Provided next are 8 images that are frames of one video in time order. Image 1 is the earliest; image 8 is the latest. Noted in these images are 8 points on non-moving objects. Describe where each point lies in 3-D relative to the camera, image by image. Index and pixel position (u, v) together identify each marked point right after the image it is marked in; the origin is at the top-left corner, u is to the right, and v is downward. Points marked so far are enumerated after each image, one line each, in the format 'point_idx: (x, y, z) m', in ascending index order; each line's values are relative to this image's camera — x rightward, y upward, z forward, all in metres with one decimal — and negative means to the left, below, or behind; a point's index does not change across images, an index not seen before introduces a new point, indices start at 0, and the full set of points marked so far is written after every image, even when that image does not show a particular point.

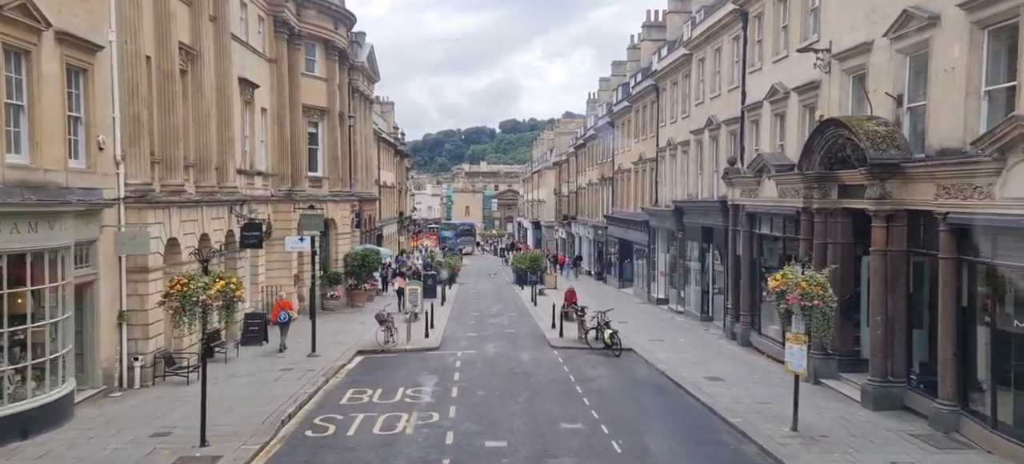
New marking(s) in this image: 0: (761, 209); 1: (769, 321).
0: (+6.5, +0.6, +19.6) m
1: (+6.8, -2.3, +19.7) m
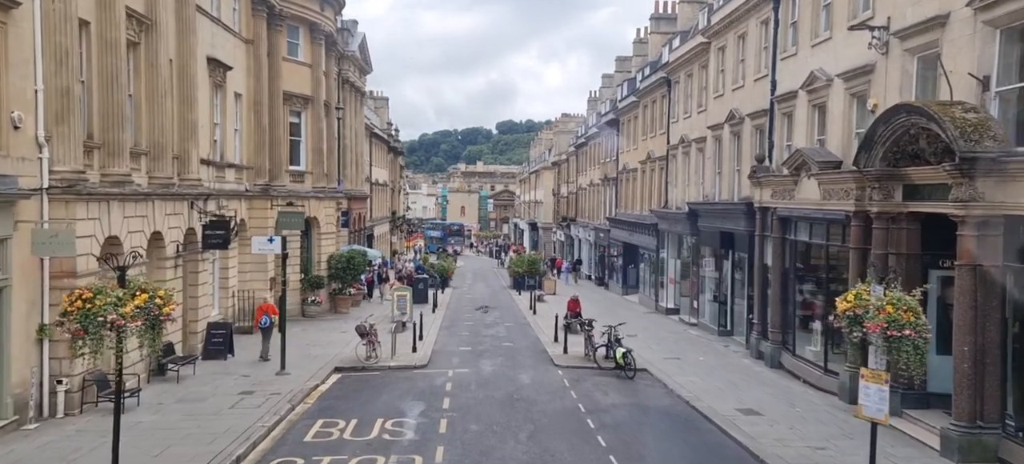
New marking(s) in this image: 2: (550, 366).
0: (+6.6, +0.4, +17.1) m
1: (+6.7, -2.5, +17.2) m
2: (+1.0, -3.4, +19.0) m
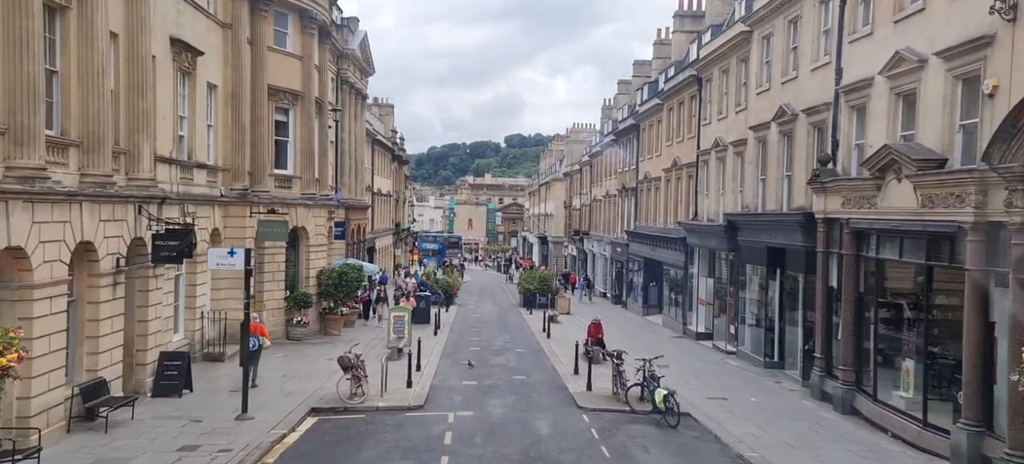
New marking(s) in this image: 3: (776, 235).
0: (+6.9, +0.1, +13.8) m
1: (+7.0, -2.8, +13.8) m
2: (+1.3, -3.7, +15.7) m
3: (+7.0, -0.1, +20.0) m
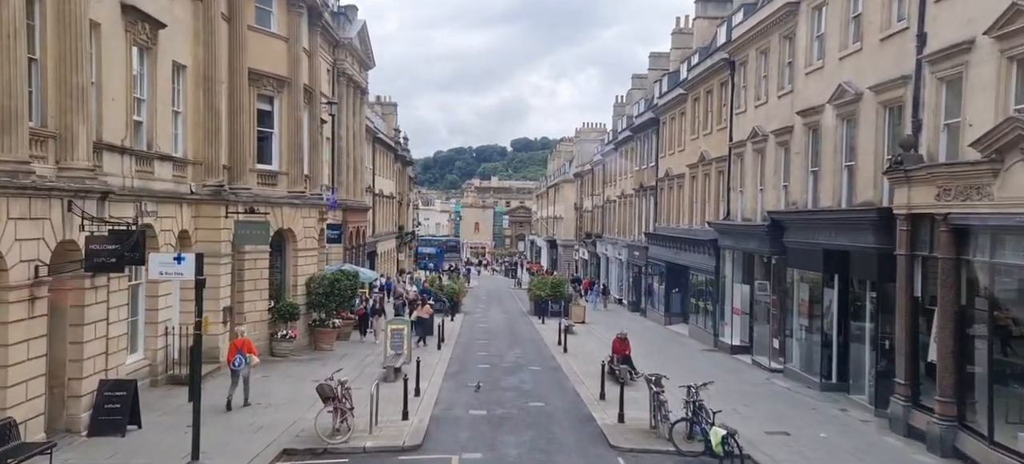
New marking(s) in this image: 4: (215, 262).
0: (+7.1, +0.2, +10.9) m
1: (+7.3, -2.8, +10.9) m
2: (+1.6, -3.7, +12.8) m
3: (+7.4, -0.1, +17.0) m
4: (-7.6, -0.8, +19.2) m
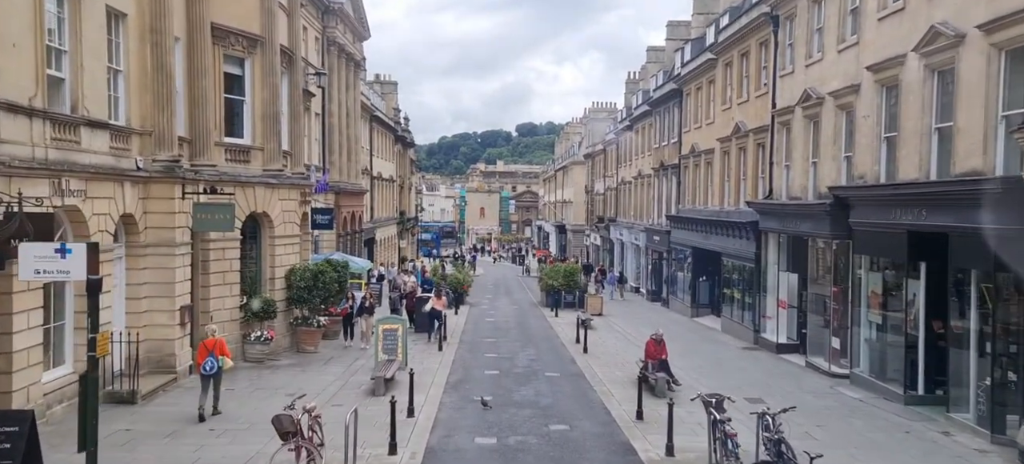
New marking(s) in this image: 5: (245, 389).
0: (+7.3, +0.5, +7.6) m
1: (+7.5, -2.5, +7.6) m
2: (+1.8, -3.4, +9.6) m
3: (+7.6, +0.3, +13.7) m
4: (-7.3, -0.4, +16.0) m
5: (-5.7, -3.4, +16.1) m
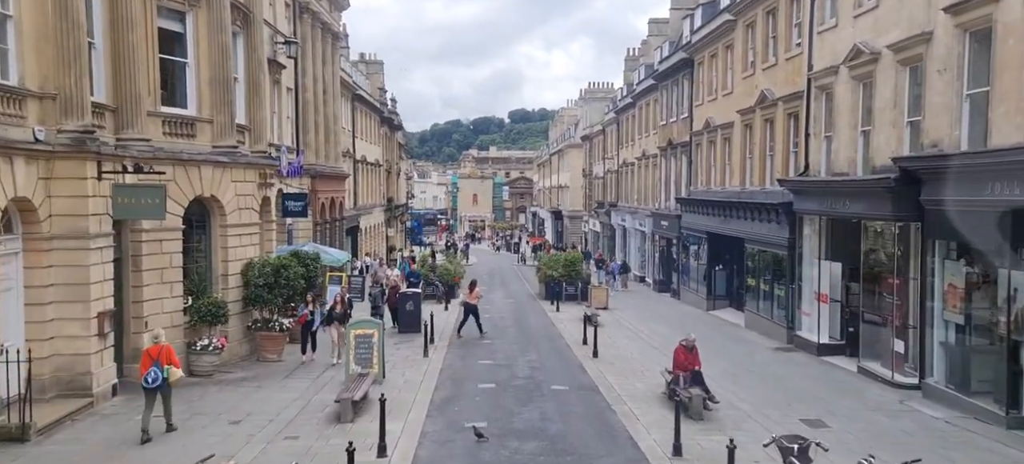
0: (+7.4, +0.7, +4.5) m
1: (+7.6, -2.3, +4.6) m
2: (+1.9, -3.2, +6.5) m
3: (+7.6, +0.6, +10.6) m
4: (-7.4, -0.2, +12.8) m
5: (-5.8, -3.1, +13.0) m
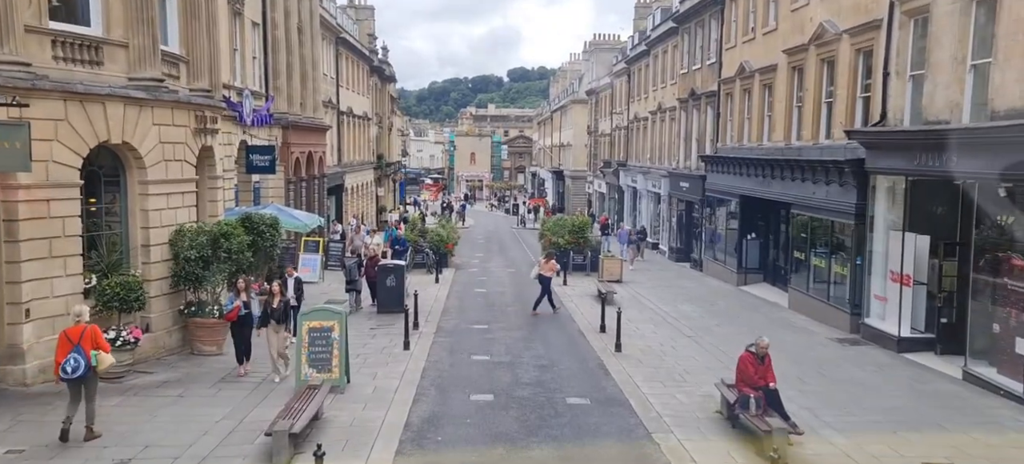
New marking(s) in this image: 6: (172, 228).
0: (+7.5, +0.6, +0.6) m
1: (+7.7, -2.3, +0.9) m
2: (+1.9, -3.1, +2.9) m
3: (+7.7, +0.9, +6.8) m
4: (-7.3, +0.3, +9.0) m
5: (-5.7, -2.6, +9.3) m
6: (-6.3, +0.1, +14.0) m
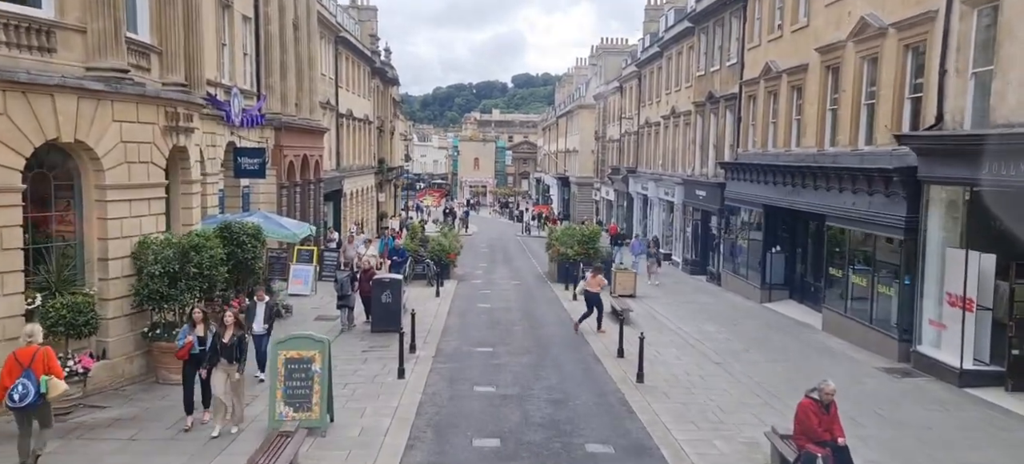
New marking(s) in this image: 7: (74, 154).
0: (+7.6, +0.4, -1.1) m
1: (+7.8, -2.5, -0.8) m
2: (+2.0, -3.3, +1.1) m
3: (+7.8, +0.7, +5.1) m
4: (-7.1, +0.1, +7.3) m
5: (-5.6, -2.8, +7.6) m
6: (-6.2, -0.1, +12.3) m
7: (-6.6, +1.2, +11.4) m
